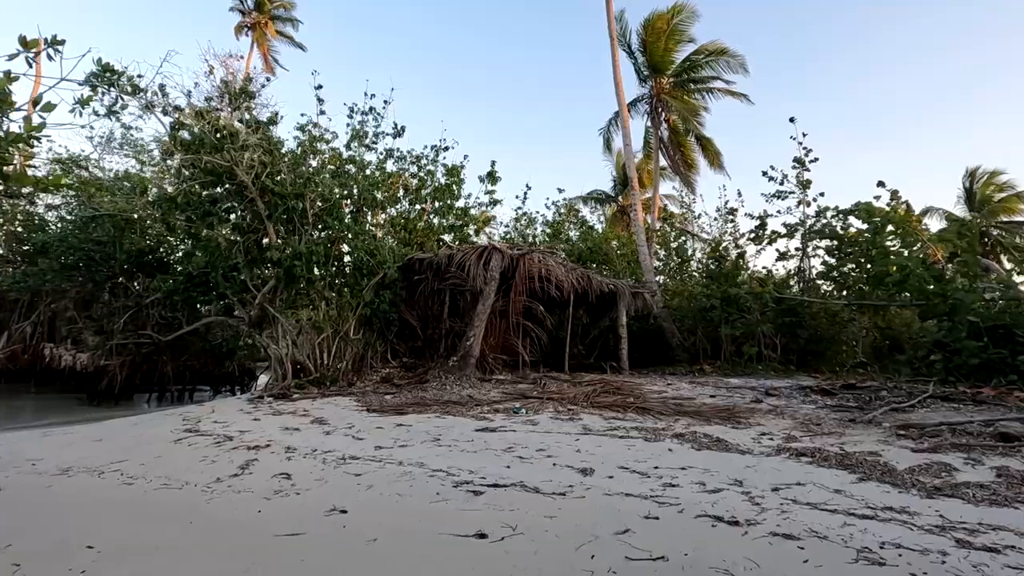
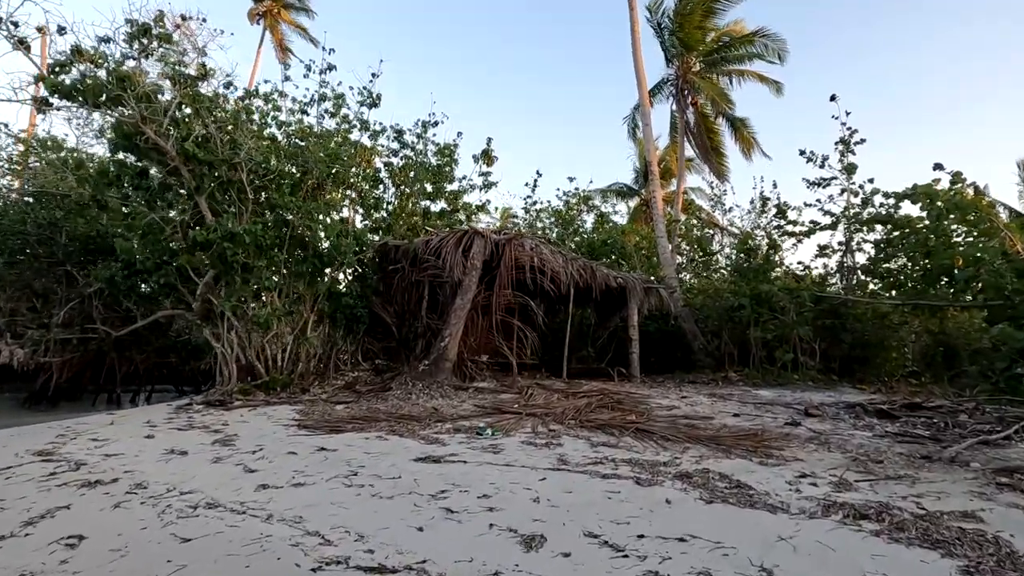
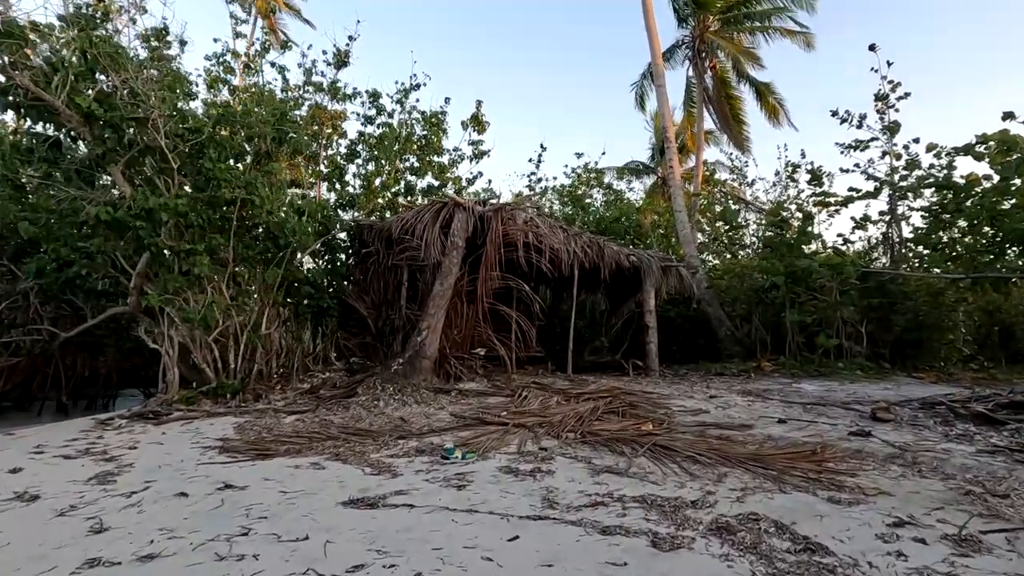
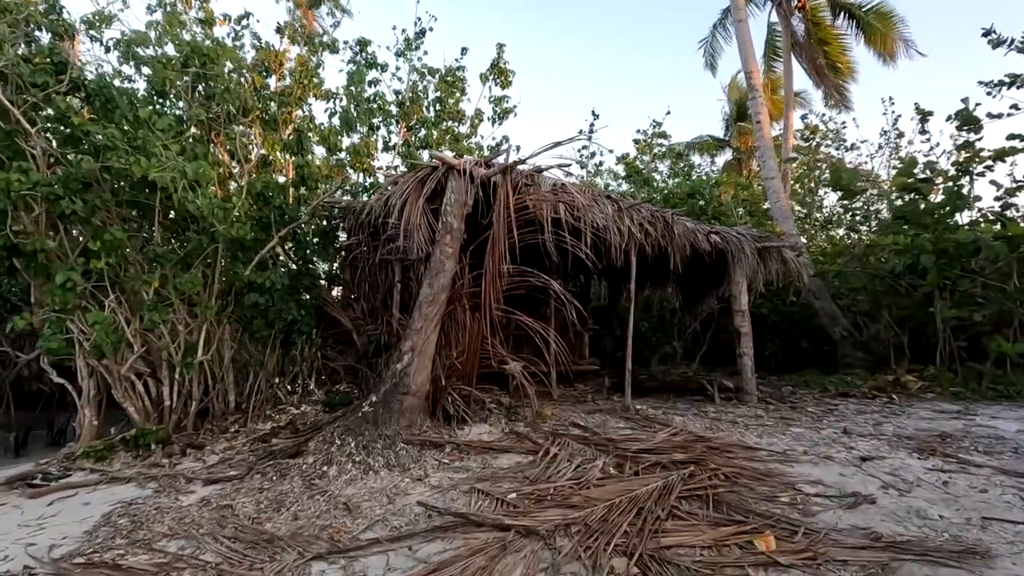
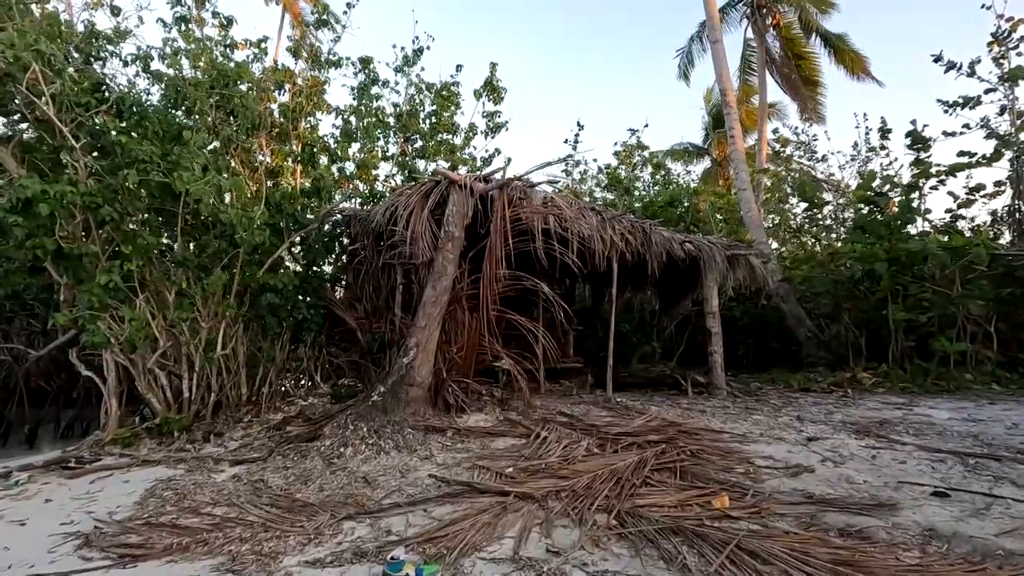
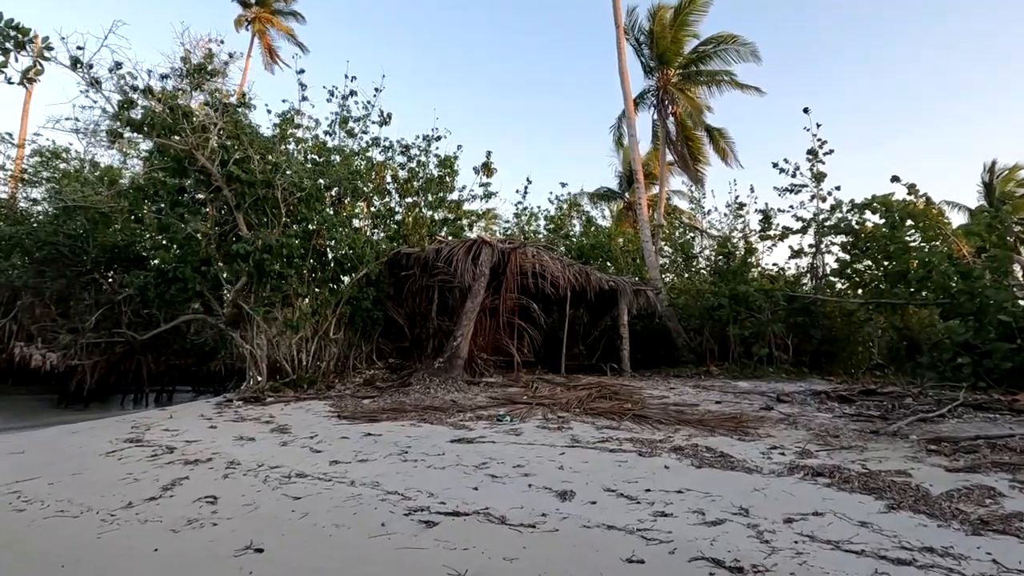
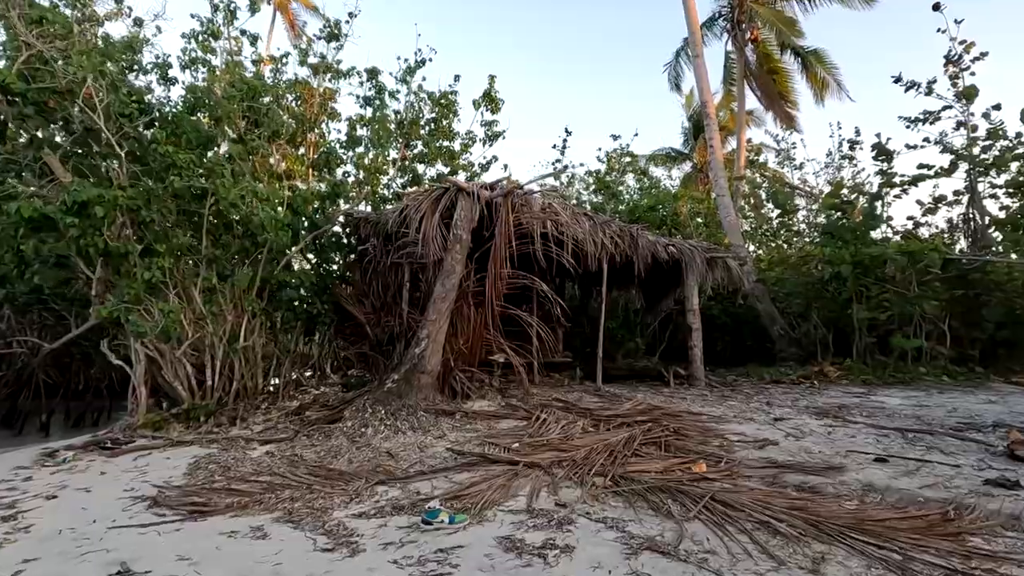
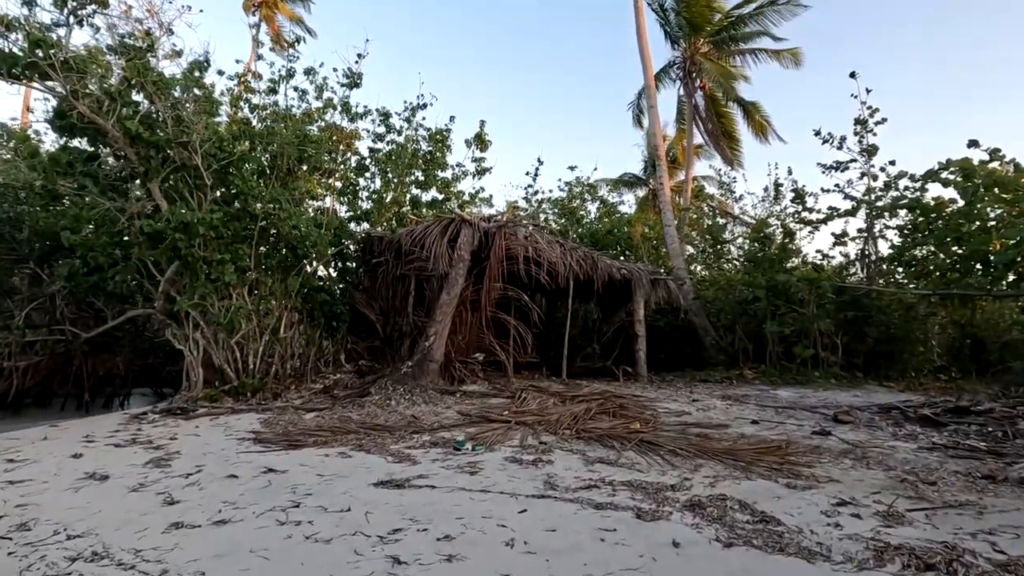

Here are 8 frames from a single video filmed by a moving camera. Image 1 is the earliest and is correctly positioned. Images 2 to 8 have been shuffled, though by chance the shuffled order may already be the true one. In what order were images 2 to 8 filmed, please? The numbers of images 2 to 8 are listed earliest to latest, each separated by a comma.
6, 2, 8, 3, 7, 5, 4
